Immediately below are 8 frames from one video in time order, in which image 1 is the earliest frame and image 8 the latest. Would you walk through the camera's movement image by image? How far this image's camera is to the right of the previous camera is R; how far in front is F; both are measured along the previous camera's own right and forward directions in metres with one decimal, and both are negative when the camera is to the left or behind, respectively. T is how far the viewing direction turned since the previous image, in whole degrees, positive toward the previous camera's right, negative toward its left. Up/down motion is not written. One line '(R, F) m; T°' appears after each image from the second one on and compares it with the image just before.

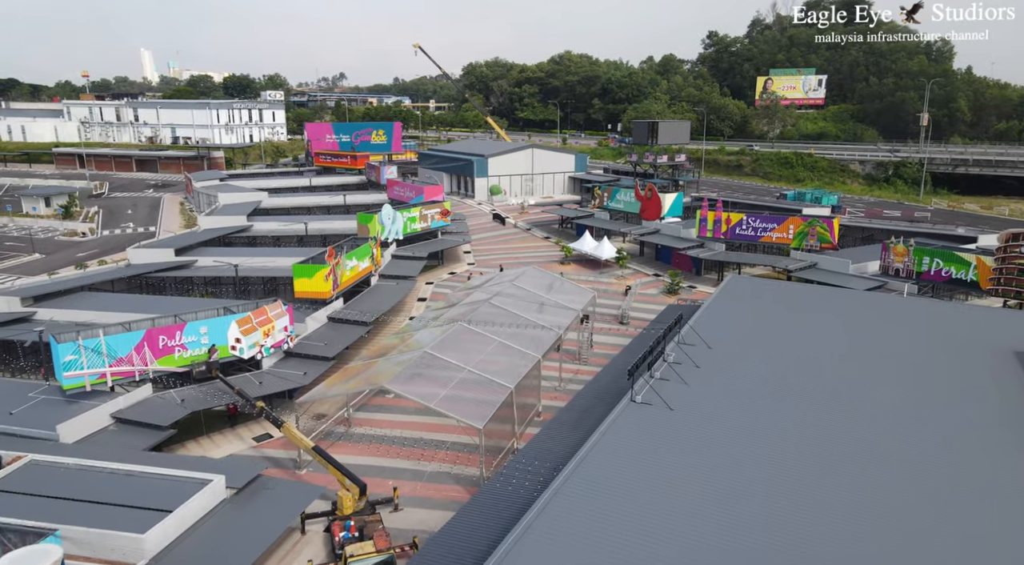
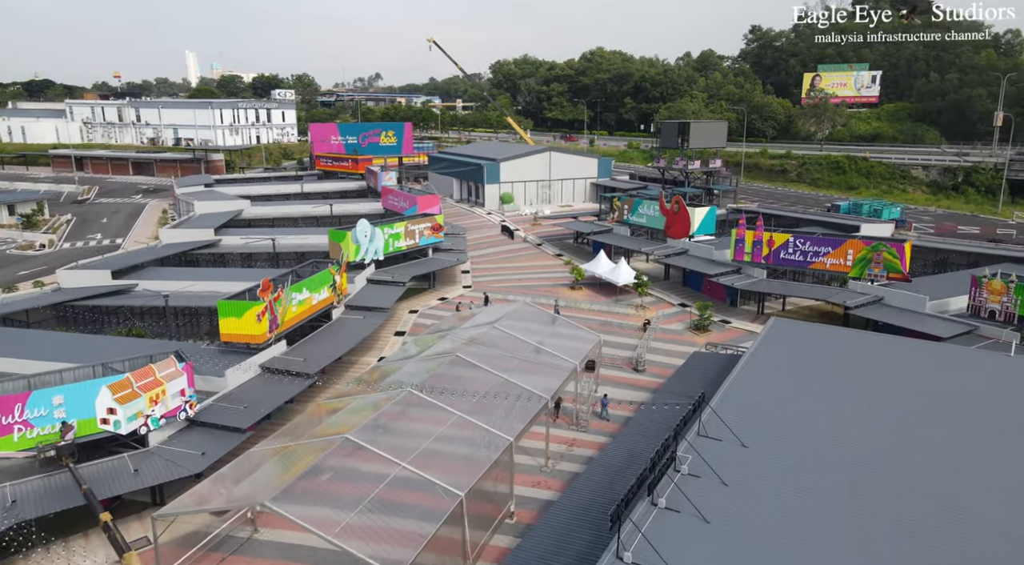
(+2.6, +8.2) m; -3°
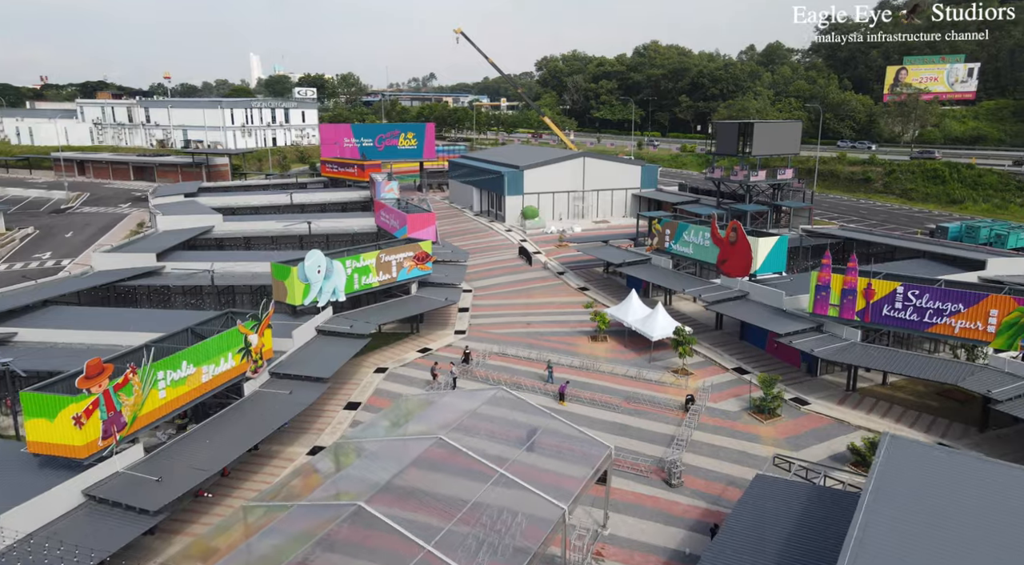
(+2.9, +11.3) m; -5°
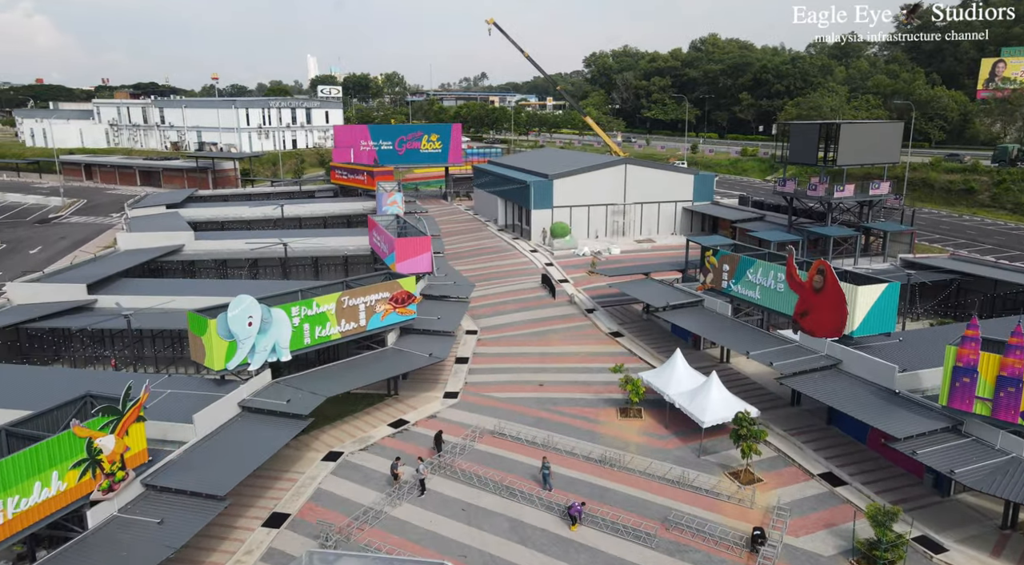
(+2.0, +9.6) m; -4°
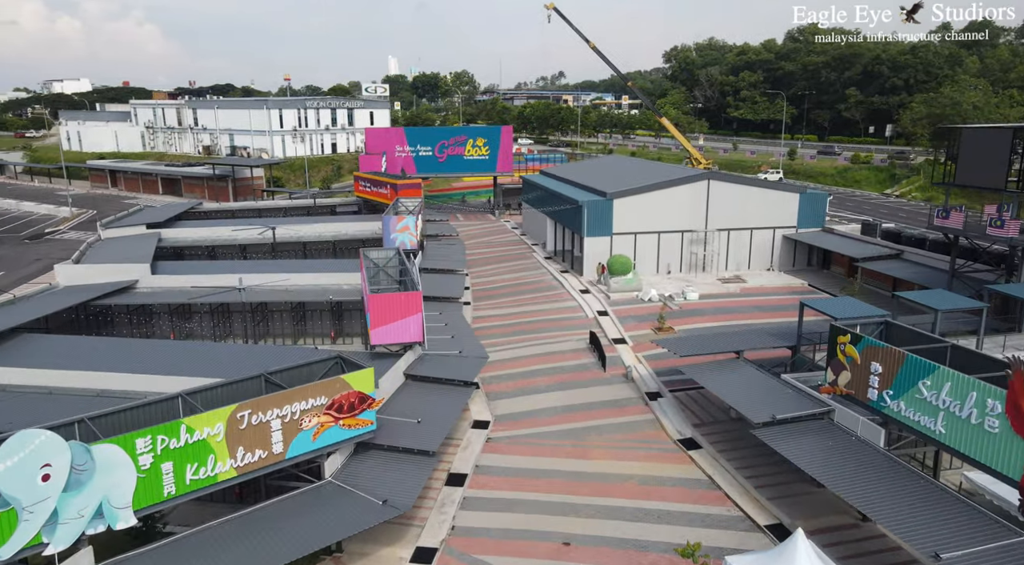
(+1.9, +11.9) m; -6°
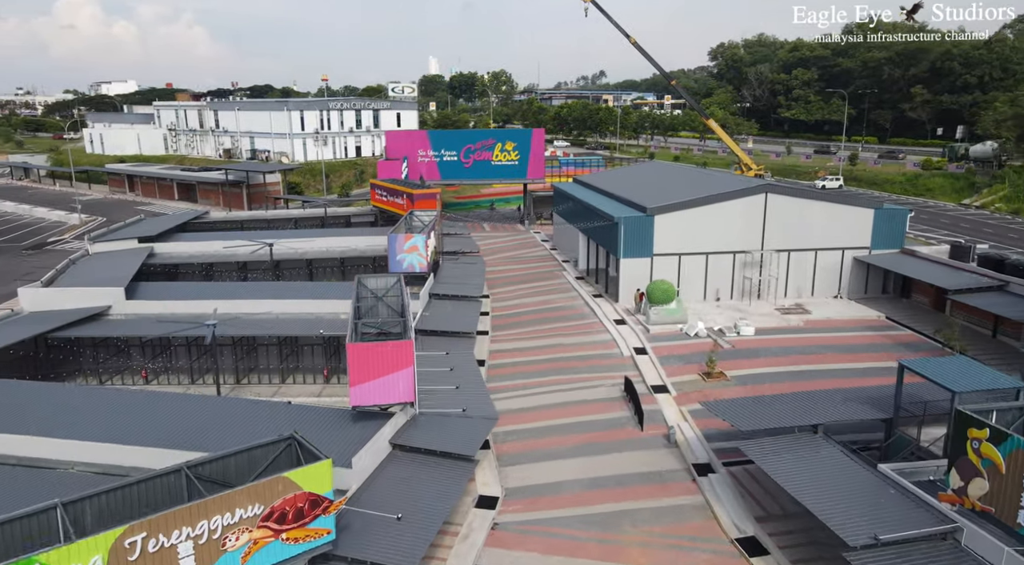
(+0.8, +5.4) m; -3°
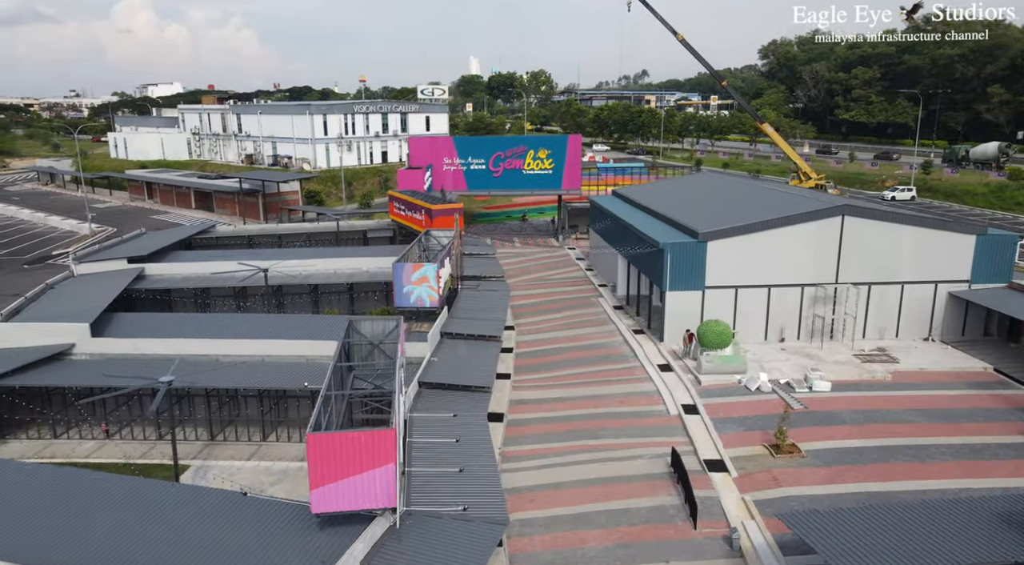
(+0.6, +5.3) m; -3°
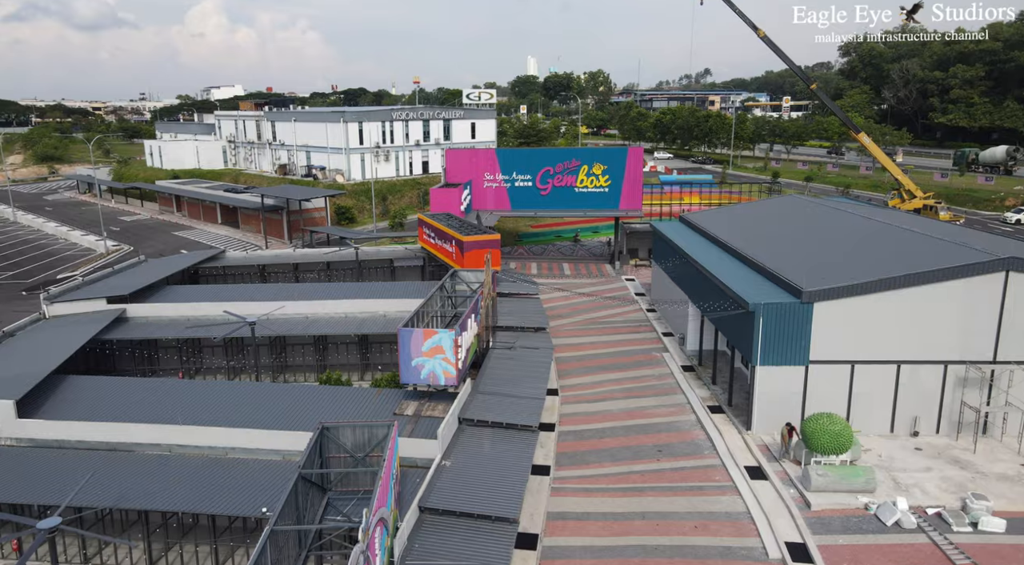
(+0.4, +7.3) m; -5°
